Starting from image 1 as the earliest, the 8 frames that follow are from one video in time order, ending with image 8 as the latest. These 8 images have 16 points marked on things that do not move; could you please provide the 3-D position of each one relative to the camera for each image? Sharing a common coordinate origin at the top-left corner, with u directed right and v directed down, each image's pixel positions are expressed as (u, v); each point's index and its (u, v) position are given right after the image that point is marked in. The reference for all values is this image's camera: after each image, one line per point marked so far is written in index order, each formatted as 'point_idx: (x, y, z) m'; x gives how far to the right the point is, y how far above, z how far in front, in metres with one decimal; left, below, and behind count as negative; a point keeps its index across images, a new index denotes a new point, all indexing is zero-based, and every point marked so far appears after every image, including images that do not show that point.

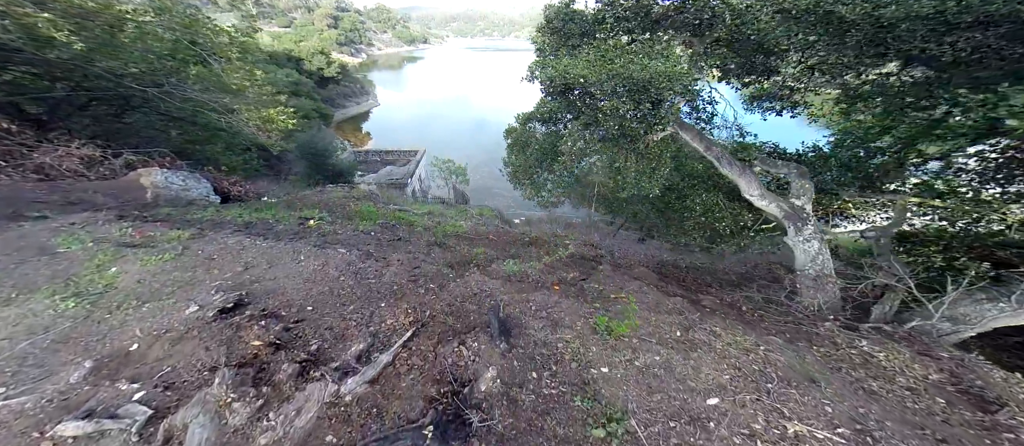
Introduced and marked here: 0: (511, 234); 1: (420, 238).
0: (-0.3, -0.3, +11.7) m
1: (-2.1, -0.3, +7.3) m
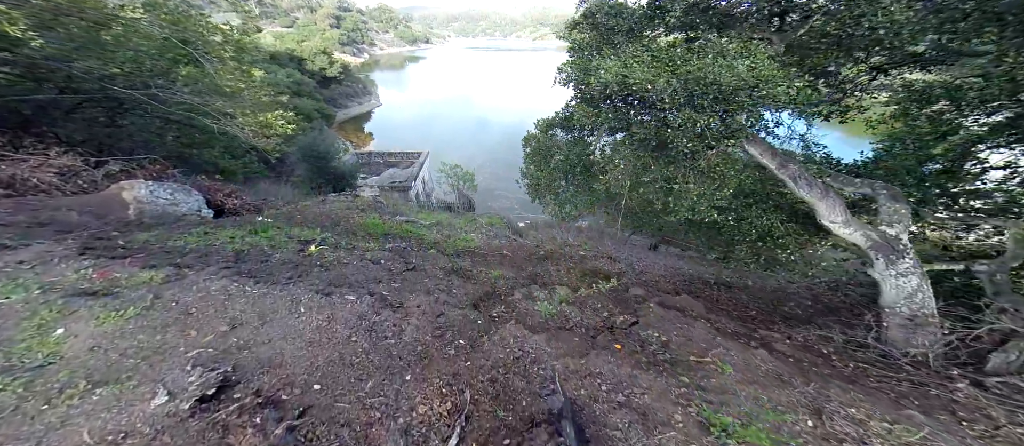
0: (+0.3, -0.7, +10.8) m
1: (-1.5, -0.8, +6.4) m
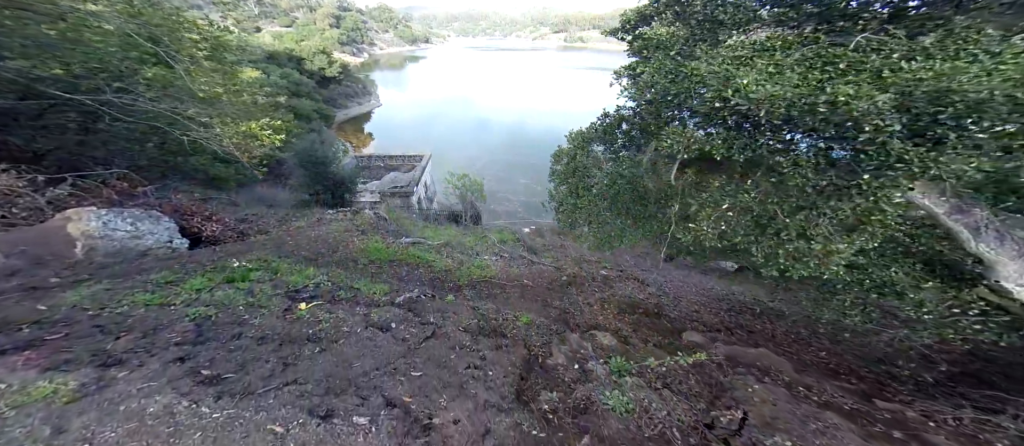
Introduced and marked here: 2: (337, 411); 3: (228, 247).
0: (+0.9, -1.4, +9.5) m
1: (-0.9, -1.4, +5.1) m
2: (-1.5, -1.6, +2.9) m
3: (-5.9, -0.5, +7.0) m
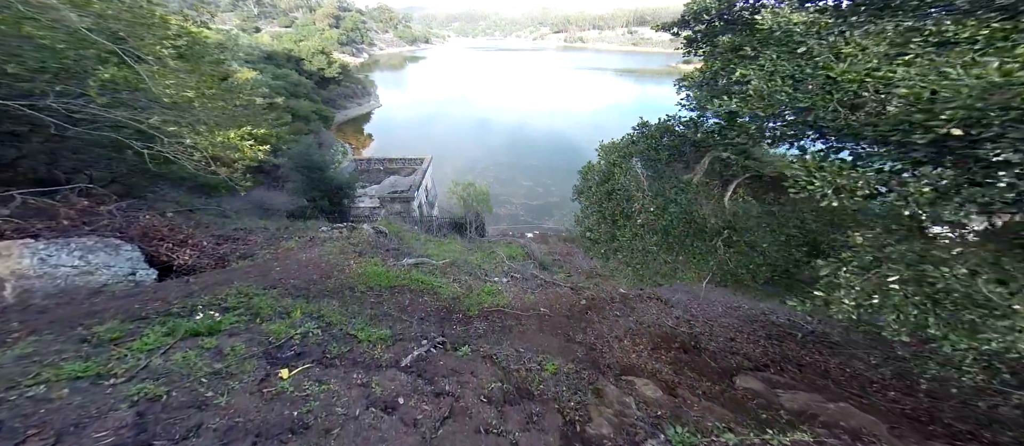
0: (+1.3, -1.8, +8.5) m
1: (-0.5, -1.9, +4.1) m
2: (-1.1, -2.1, +1.9) m
3: (-5.5, -1.0, +6.0) m
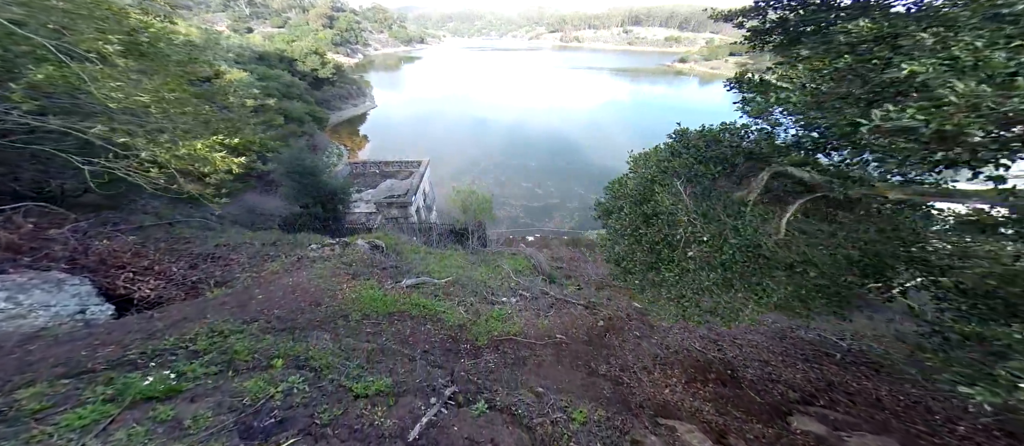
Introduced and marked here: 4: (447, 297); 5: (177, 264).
0: (+1.6, -2.2, +7.7) m
1: (-0.2, -2.2, +3.3) m
2: (-0.8, -2.4, +1.1) m
3: (-5.2, -1.4, +5.1) m
4: (-1.4, -1.6, +7.2) m
5: (-6.3, -0.8, +6.3) m
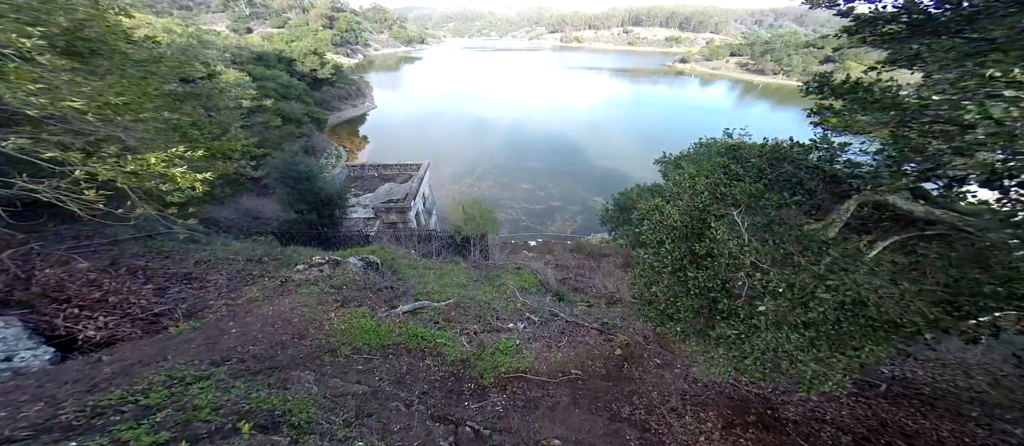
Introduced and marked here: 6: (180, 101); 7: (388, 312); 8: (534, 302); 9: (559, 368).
0: (+1.8, -2.5, +7.0) m
1: (0.0, -2.6, +2.5) m
2: (-0.6, -2.7, +0.3) m
3: (-5.1, -1.7, +4.4) m
4: (-1.2, -2.0, +6.4) m
5: (-6.1, -1.1, +5.5) m
6: (-9.8, +3.6, +9.9) m
7: (-2.4, -1.7, +6.4) m
8: (+0.5, -2.0, +7.9) m
9: (+0.8, -2.6, +6.0) m
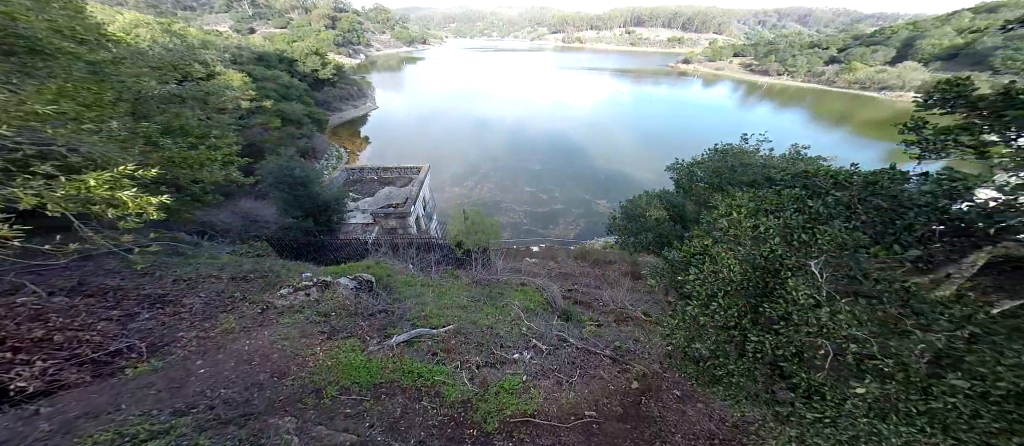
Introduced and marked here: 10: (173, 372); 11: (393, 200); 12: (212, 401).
0: (+1.9, -2.9, +6.3) m
1: (+0.1, -2.9, +1.9) m
2: (-0.5, -3.1, -0.3) m
3: (-5.0, -2.0, +3.7) m
4: (-1.1, -2.3, +5.8) m
5: (-6.0, -1.4, +4.9) m
6: (-9.7, +3.3, +9.3) m
7: (-2.3, -2.1, +5.8) m
8: (+0.6, -2.3, +7.2) m
9: (+0.9, -2.9, +5.3) m
10: (-4.5, -1.9, +4.4) m
11: (-7.0, +1.3, +19.6) m
12: (-3.8, -2.2, +4.2) m
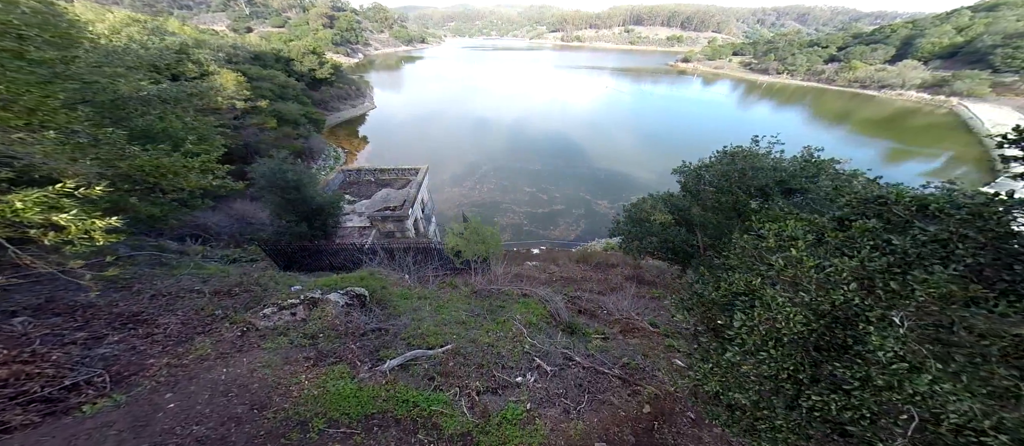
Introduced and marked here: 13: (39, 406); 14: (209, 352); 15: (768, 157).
0: (+1.9, -3.1, +5.9) m
1: (+0.2, -3.1, +1.4) m
2: (-0.5, -3.3, -0.8) m
3: (-4.9, -2.3, +3.3) m
4: (-1.1, -2.5, +5.3) m
5: (-6.0, -1.7, +4.4) m
6: (-9.7, +3.1, +8.8) m
7: (-2.2, -2.3, +5.3) m
8: (+0.7, -2.5, +6.8) m
9: (+1.0, -3.1, +4.9) m
10: (-4.4, -2.2, +4.0) m
11: (-7.0, +1.1, +19.1) m
12: (-3.8, -2.4, +3.8) m
13: (-5.3, -2.0, +3.8) m
14: (-4.5, -1.9, +5.0) m
15: (+7.6, +2.0, +9.9) m
